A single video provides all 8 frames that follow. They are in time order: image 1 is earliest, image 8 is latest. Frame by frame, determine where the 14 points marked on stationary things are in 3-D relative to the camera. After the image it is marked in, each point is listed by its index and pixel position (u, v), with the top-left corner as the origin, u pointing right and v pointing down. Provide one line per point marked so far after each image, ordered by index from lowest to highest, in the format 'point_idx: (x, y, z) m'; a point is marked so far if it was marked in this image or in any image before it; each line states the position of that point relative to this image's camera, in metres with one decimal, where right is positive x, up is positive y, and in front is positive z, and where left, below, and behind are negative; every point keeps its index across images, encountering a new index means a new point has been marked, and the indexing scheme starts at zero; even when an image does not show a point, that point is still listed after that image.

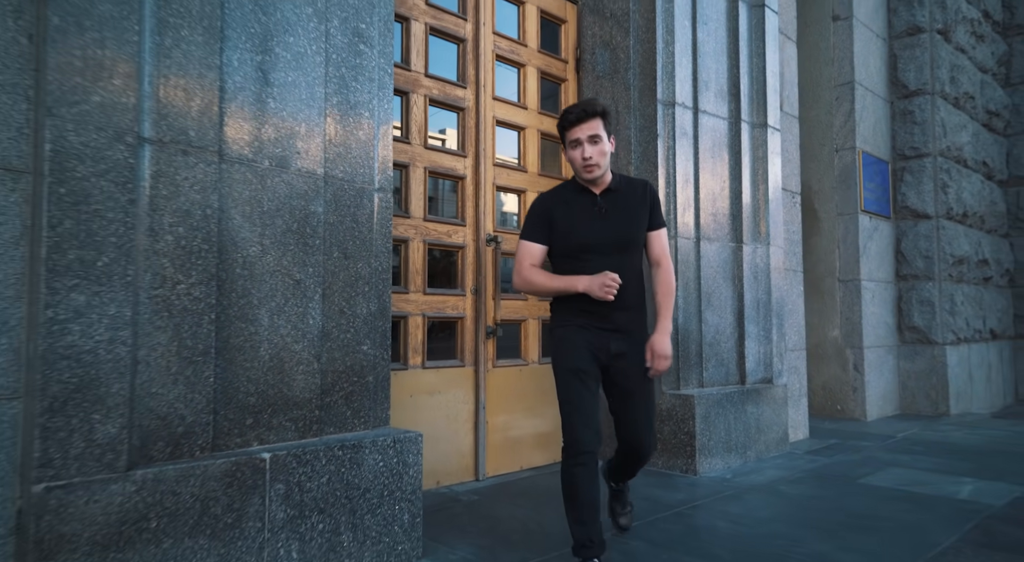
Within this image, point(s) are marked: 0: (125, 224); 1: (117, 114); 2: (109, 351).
0: (-1.3, +0.2, +2.1) m
1: (-1.3, +0.6, +2.1) m
2: (-1.3, -0.2, +2.1) m
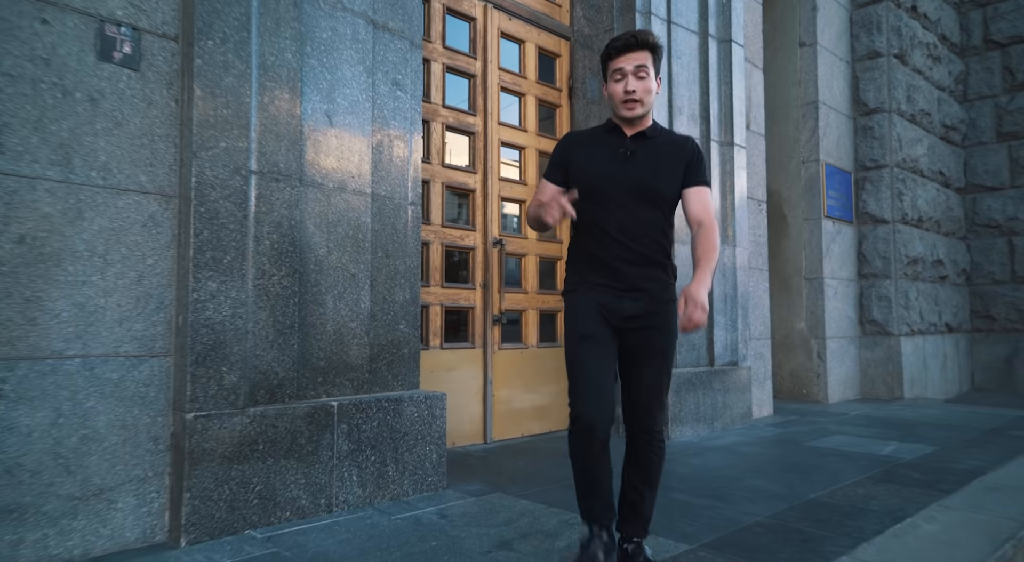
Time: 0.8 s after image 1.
0: (-1.3, +0.2, +2.9) m
1: (-1.3, +0.6, +2.9) m
2: (-1.3, -0.2, +2.9) m
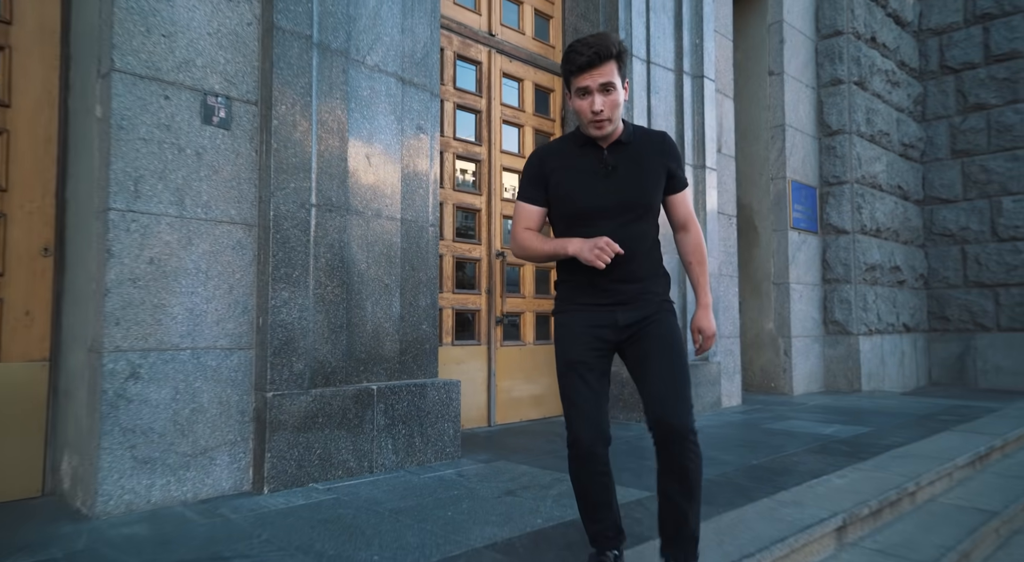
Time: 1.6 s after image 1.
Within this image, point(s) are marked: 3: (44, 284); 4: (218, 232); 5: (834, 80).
0: (-1.2, +0.2, +3.8) m
1: (-1.3, +0.5, +3.8) m
2: (-1.3, -0.2, +3.7) m
3: (-2.6, 0.0, +3.5) m
4: (-1.6, +0.3, +3.6) m
5: (+4.5, +2.8, +9.0) m
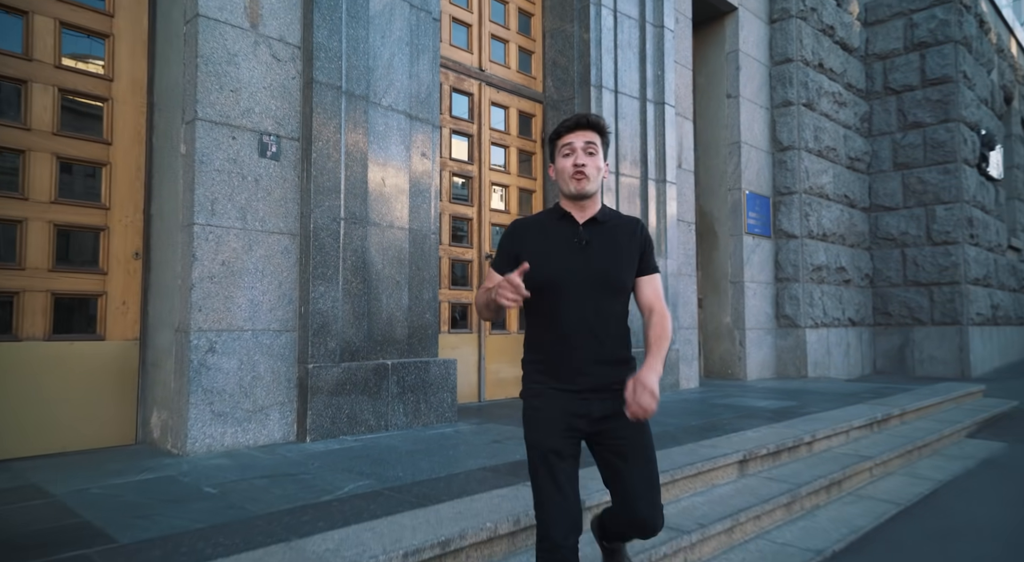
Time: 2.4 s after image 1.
0: (-1.3, +0.2, +4.8) m
1: (-1.4, +0.6, +4.8) m
2: (-1.4, -0.2, +4.8) m
3: (-2.7, 0.0, +4.6) m
4: (-1.7, +0.3, +4.6) m
5: (+4.3, +2.9, +10.1) m
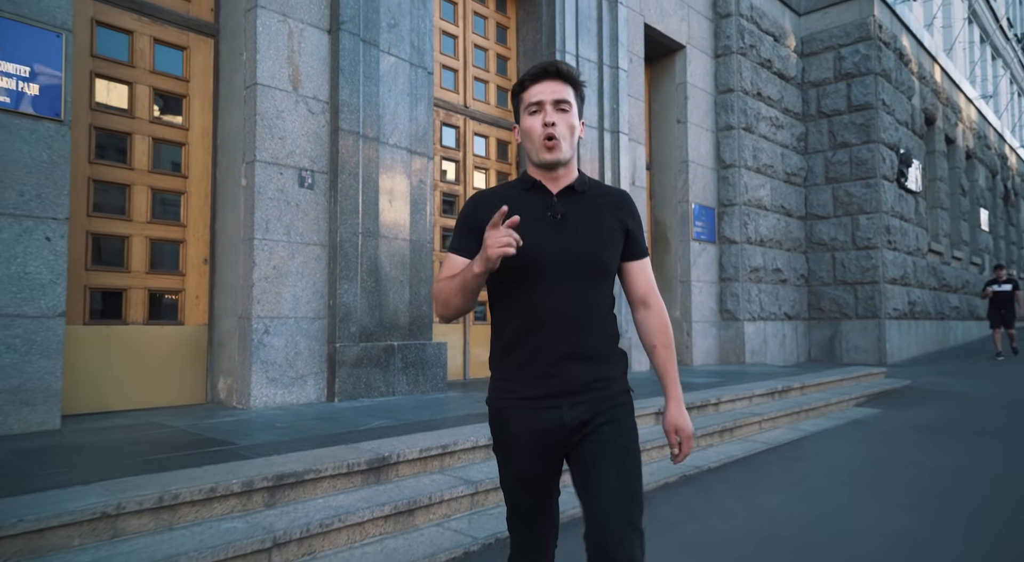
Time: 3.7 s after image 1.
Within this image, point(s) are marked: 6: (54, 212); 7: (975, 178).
0: (-1.6, +0.2, +6.3) m
1: (-1.6, +0.6, +6.3) m
2: (-1.6, -0.2, +6.3) m
3: (-2.9, 0.0, +6.0) m
4: (-2.0, +0.3, +6.1) m
5: (+4.0, +2.9, +11.7) m
6: (-3.3, +0.5, +4.5) m
7: (+13.5, +3.0, +18.6) m
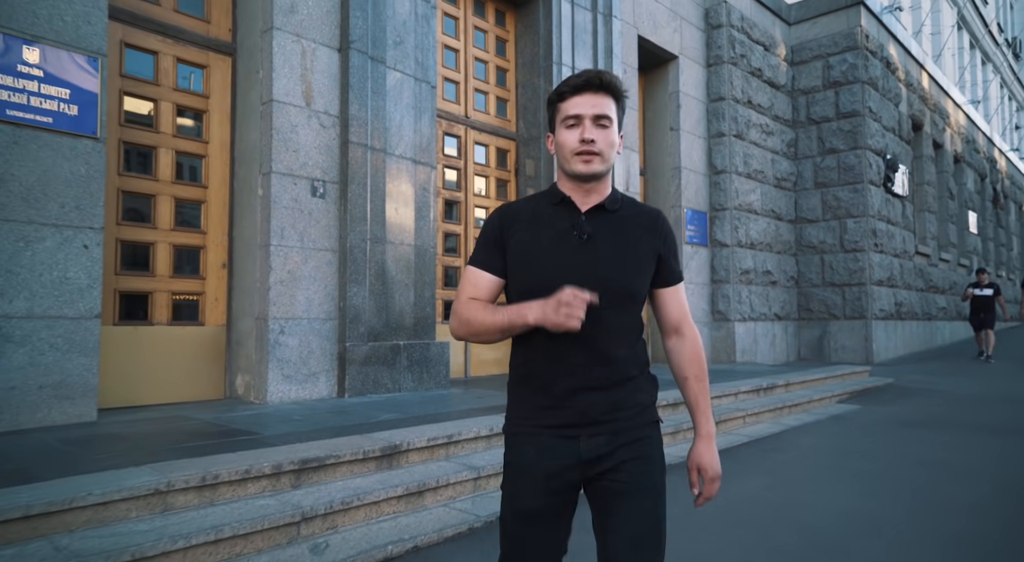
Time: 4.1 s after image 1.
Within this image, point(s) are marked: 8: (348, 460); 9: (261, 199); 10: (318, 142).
0: (-1.6, +0.2, +6.7) m
1: (-1.6, +0.5, +6.7) m
2: (-1.6, -0.3, +6.7) m
3: (-2.9, 0.0, +6.4) m
4: (-2.0, +0.3, +6.5) m
5: (+4.0, +2.8, +12.2) m
6: (-3.3, +0.5, +4.9) m
7: (+13.5, +3.0, +19.0) m
8: (-1.0, -1.1, +3.9) m
9: (-2.4, +0.8, +6.2) m
10: (-2.0, +1.4, +6.5) m
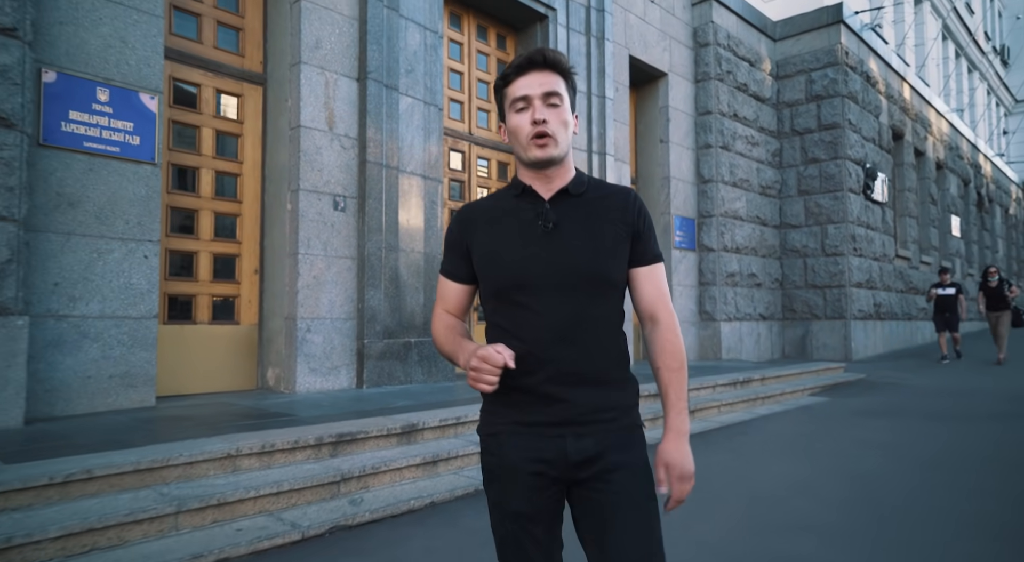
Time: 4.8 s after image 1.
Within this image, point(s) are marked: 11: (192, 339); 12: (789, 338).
0: (-1.6, +0.1, +7.5) m
1: (-1.6, +0.5, +7.5) m
2: (-1.6, -0.3, +7.5) m
3: (-2.9, -0.1, +7.2) m
4: (-2.0, +0.2, +7.3) m
5: (+4.0, +2.8, +13.0) m
6: (-3.3, +0.4, +5.7) m
7: (+13.5, +2.9, +19.8) m
8: (-1.0, -1.2, +4.8) m
9: (-2.5, +0.8, +7.0) m
10: (-2.0, +1.4, +7.3) m
11: (-3.3, -0.6, +6.7) m
12: (+6.3, -1.3, +14.3) m
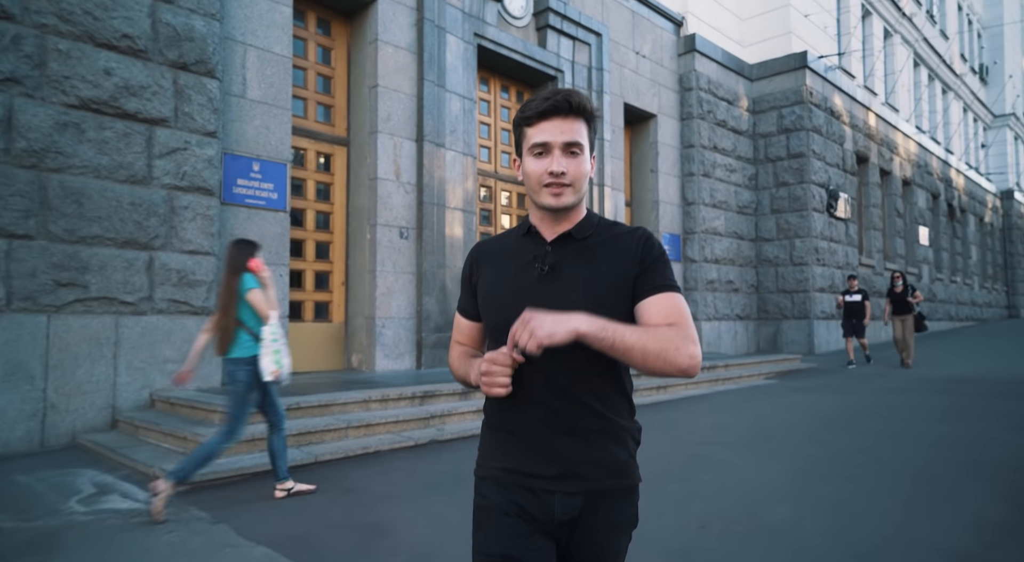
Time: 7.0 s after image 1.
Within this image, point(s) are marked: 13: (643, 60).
0: (-1.3, 0.0, +10.1) m
1: (-1.3, +0.3, +10.1) m
2: (-1.3, -0.5, +10.1) m
3: (-2.6, -0.2, +9.8) m
4: (-1.7, +0.1, +9.9) m
5: (+4.3, +2.6, +15.5) m
6: (-3.0, +0.3, +8.3) m
7: (+14.0, +2.8, +22.1) m
8: (-0.8, -1.3, +7.3) m
9: (-2.2, +0.6, +9.6) m
10: (-1.7, +1.2, +9.9) m
11: (-3.1, -0.8, +9.3) m
12: (+6.6, -1.4, +16.8) m
13: (+3.0, +5.1, +14.6) m
